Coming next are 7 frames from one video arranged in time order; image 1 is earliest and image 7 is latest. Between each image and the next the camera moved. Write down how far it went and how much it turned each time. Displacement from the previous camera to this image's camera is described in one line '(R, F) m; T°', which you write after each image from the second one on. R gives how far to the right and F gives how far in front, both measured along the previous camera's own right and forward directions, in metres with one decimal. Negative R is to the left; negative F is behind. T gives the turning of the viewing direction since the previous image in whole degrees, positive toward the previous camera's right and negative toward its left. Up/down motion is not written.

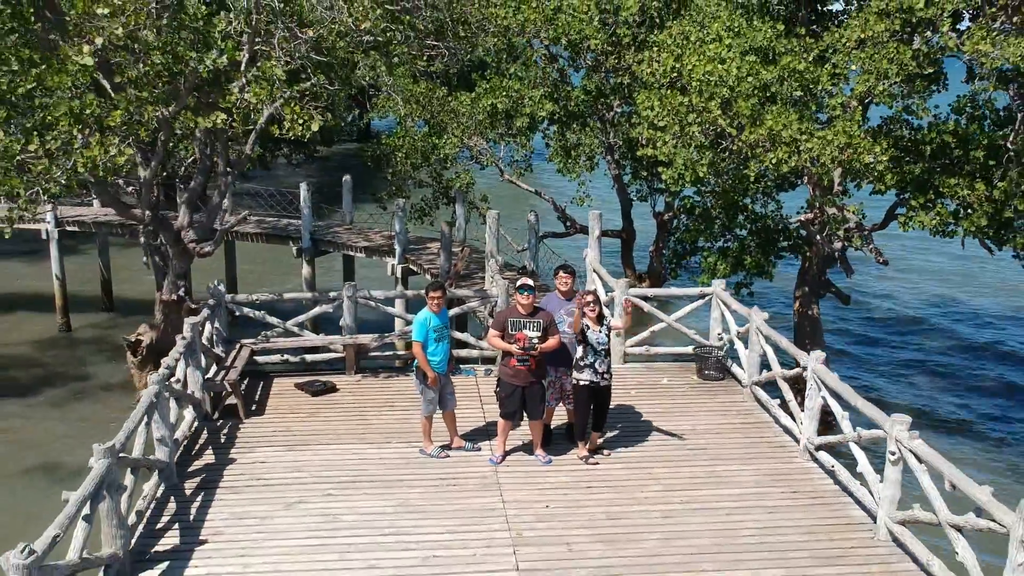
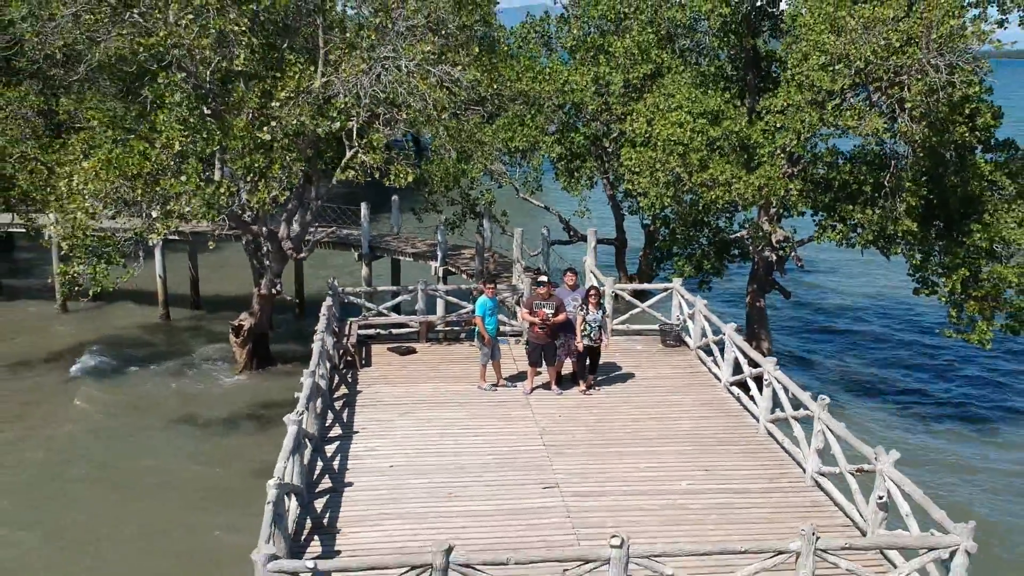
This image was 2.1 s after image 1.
(-0.3, -5.3) m; 0°
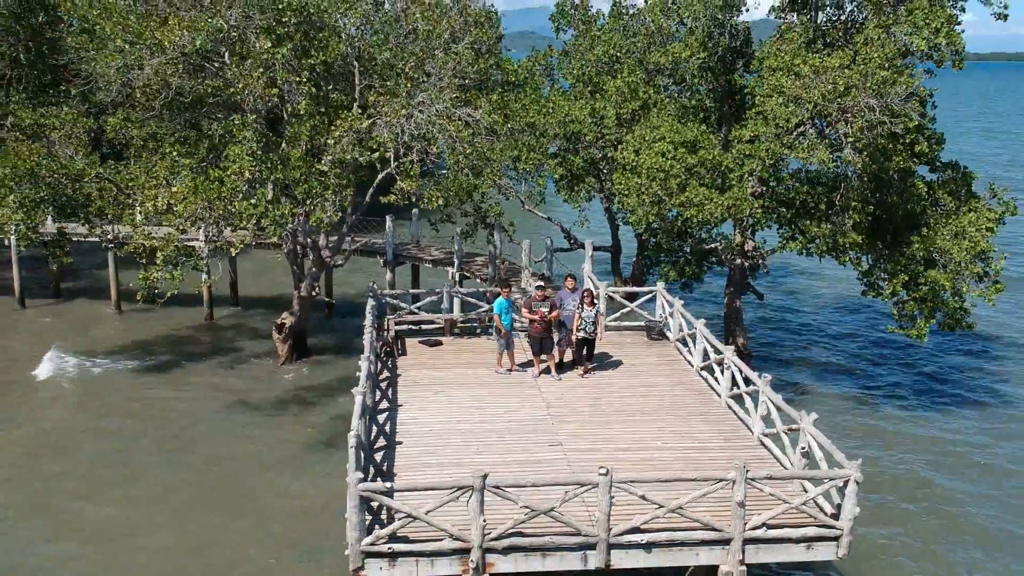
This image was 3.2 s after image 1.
(-0.2, -3.4) m; 0°
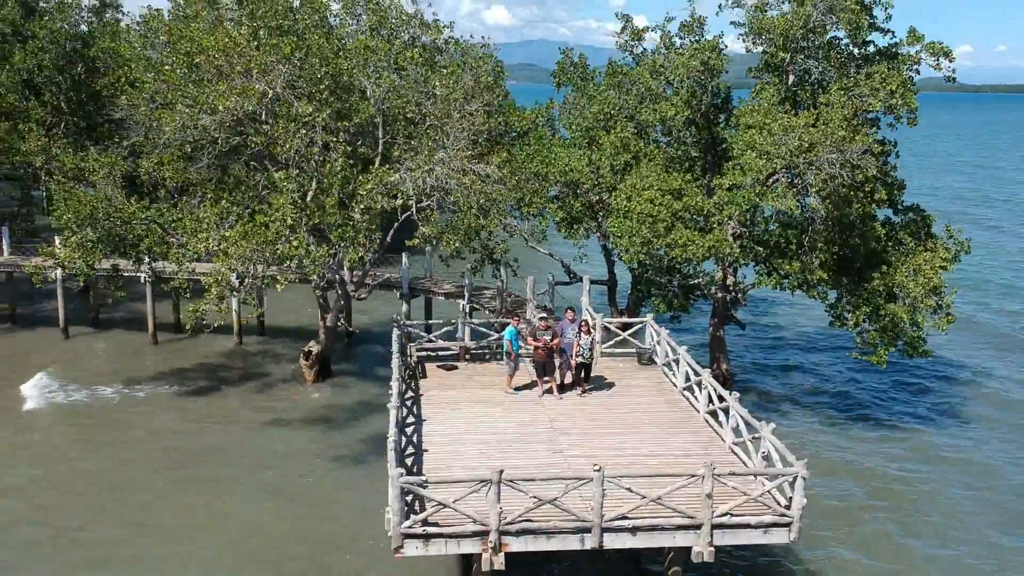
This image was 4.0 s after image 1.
(-0.2, -2.8) m; 0°
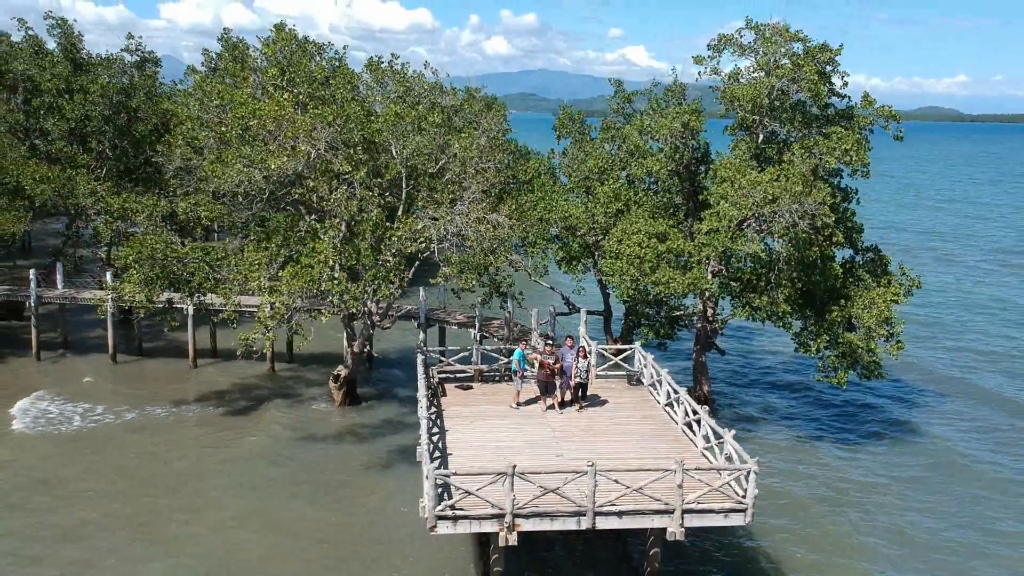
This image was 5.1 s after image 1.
(-0.2, -3.8) m; 0°
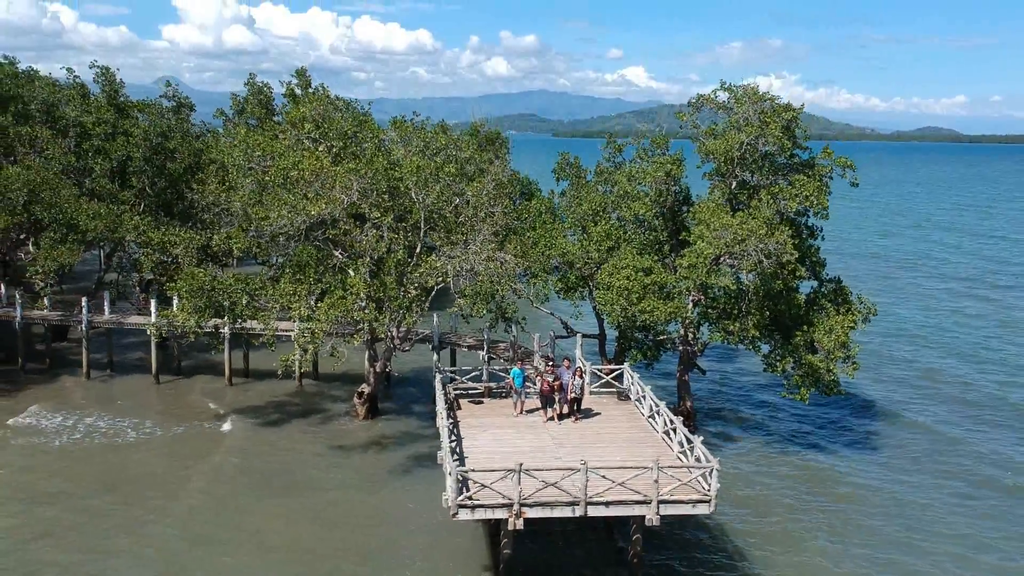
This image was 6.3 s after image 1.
(-0.2, -4.2) m; 0°
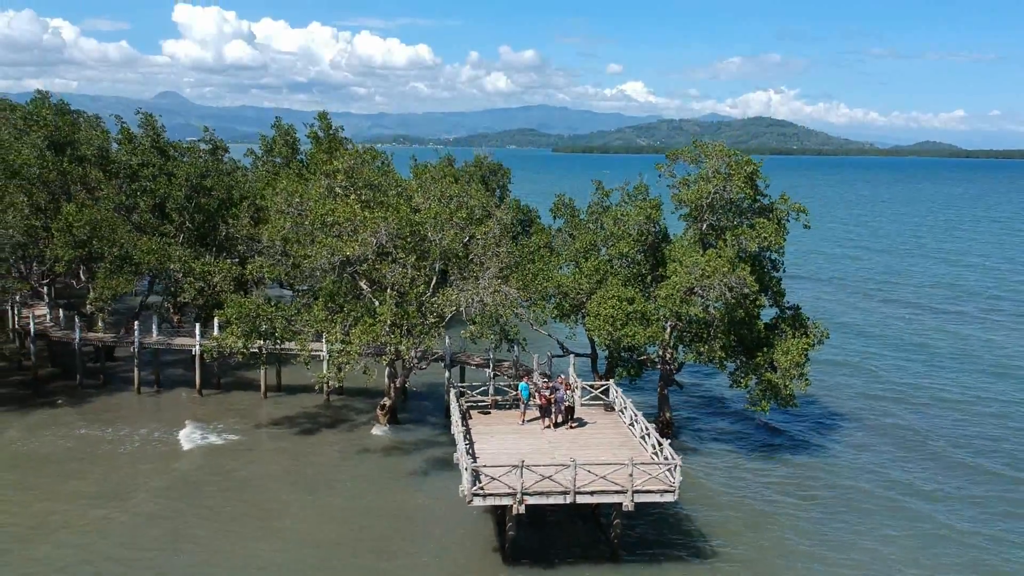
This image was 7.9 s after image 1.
(-0.1, -5.6) m; 0°
